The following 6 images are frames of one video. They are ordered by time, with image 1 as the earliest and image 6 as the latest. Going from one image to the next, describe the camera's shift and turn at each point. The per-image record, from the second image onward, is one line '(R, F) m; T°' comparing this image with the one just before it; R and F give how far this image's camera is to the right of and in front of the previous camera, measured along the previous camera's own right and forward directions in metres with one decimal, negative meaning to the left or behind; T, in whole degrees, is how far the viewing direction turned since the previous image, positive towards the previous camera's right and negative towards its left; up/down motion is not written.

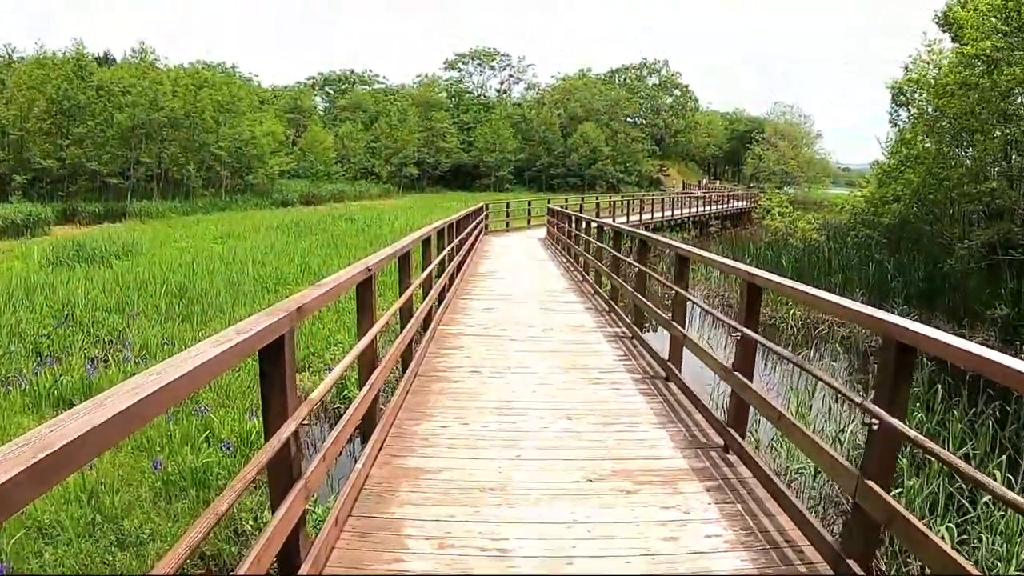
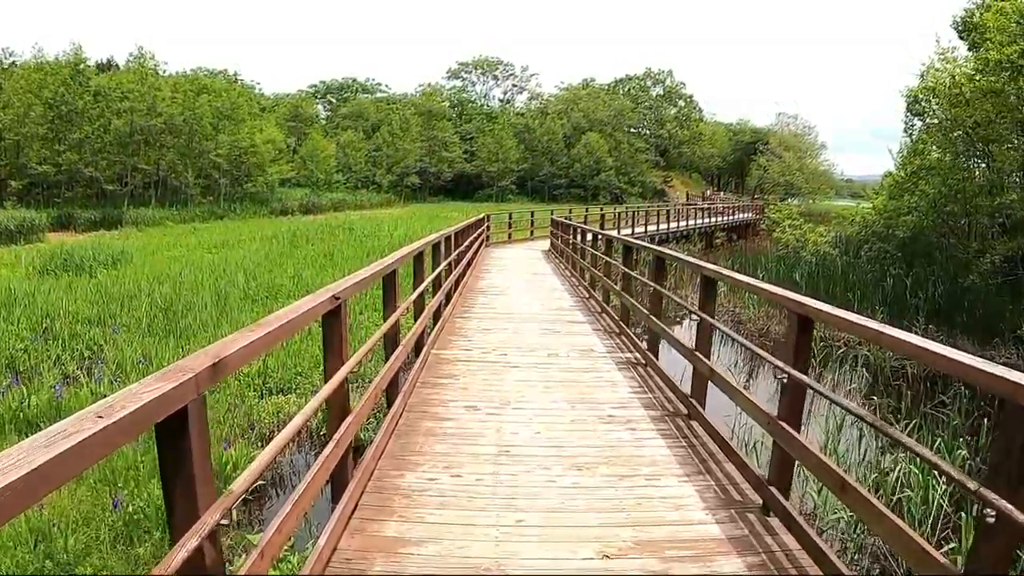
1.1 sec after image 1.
(0.0, +0.5) m; 0°
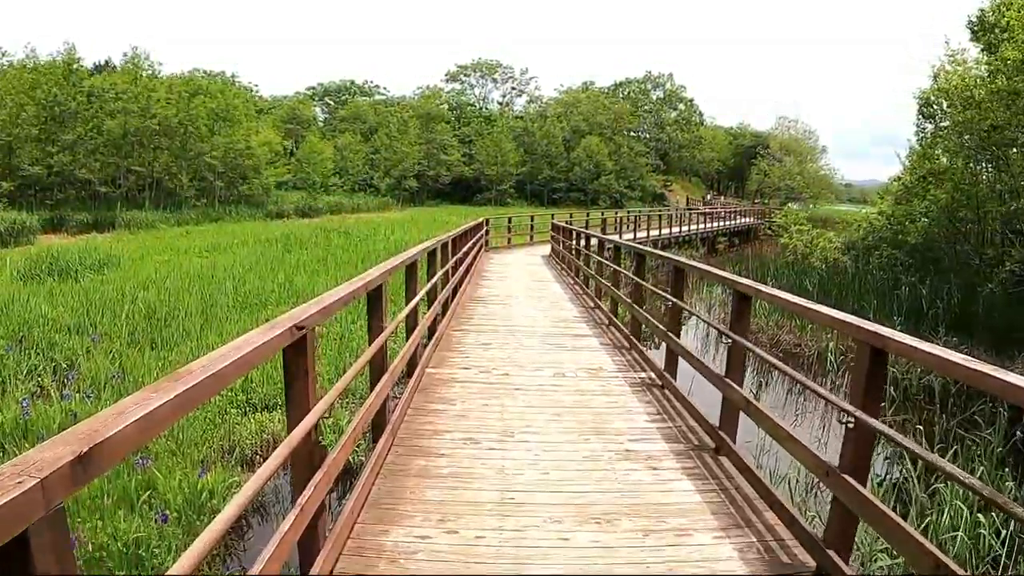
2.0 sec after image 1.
(0.0, +0.4) m; 0°
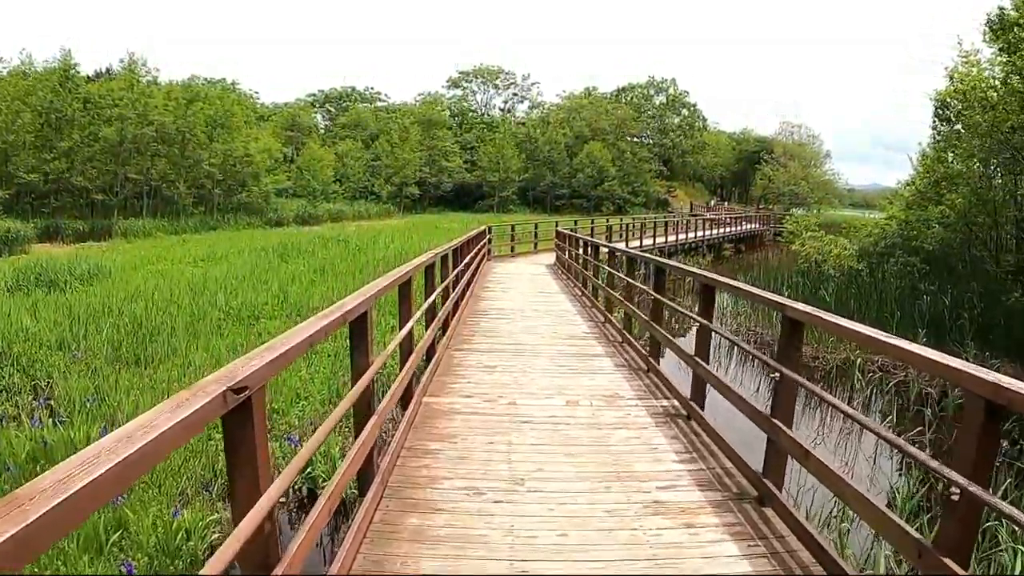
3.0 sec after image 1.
(0.0, +0.4) m; 0°
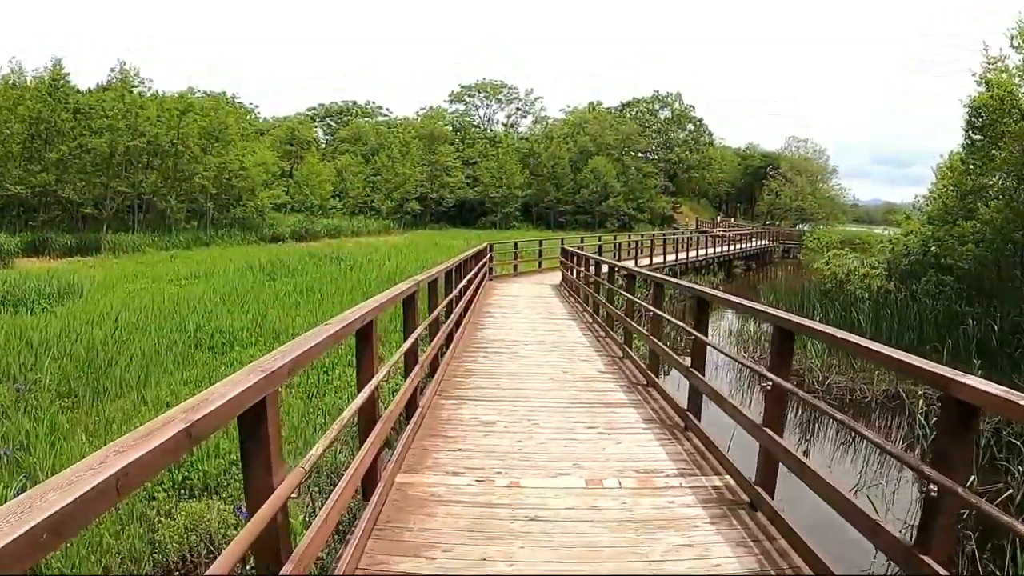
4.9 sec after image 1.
(0.0, +0.9) m; 0°
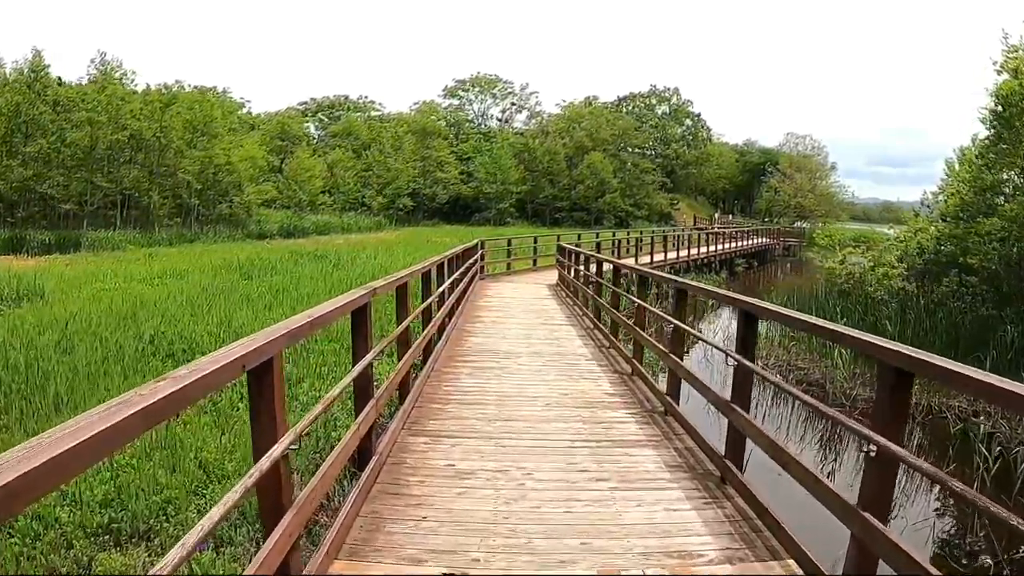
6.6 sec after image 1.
(0.0, +0.8) m; 0°
